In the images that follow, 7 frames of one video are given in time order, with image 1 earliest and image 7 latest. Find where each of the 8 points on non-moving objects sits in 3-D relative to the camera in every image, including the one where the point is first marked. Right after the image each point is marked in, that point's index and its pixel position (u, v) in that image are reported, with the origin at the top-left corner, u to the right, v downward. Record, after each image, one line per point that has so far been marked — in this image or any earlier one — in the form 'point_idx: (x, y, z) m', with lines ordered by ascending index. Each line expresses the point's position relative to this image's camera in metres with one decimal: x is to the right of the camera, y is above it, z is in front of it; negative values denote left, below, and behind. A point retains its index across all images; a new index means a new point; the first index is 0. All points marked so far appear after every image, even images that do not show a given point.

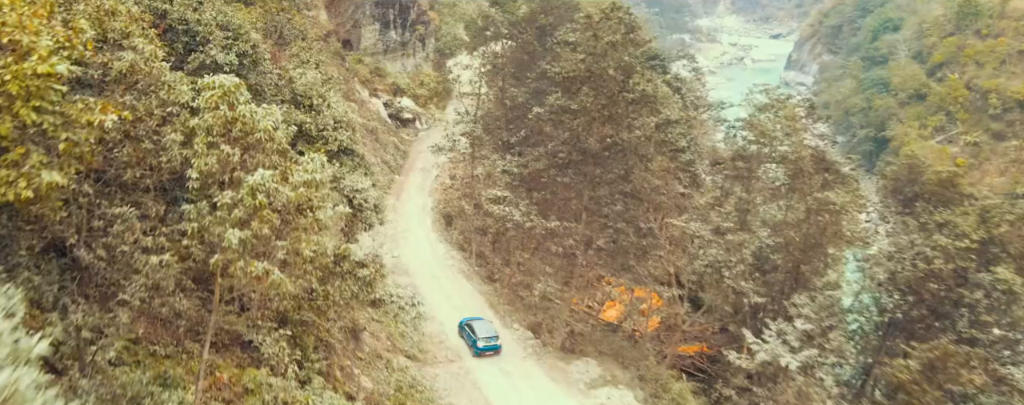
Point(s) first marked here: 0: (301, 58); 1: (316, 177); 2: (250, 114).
0: (-5.9, +4.0, +18.0) m
1: (-2.9, +0.4, +9.5) m
2: (-3.6, +1.2, +8.8) m
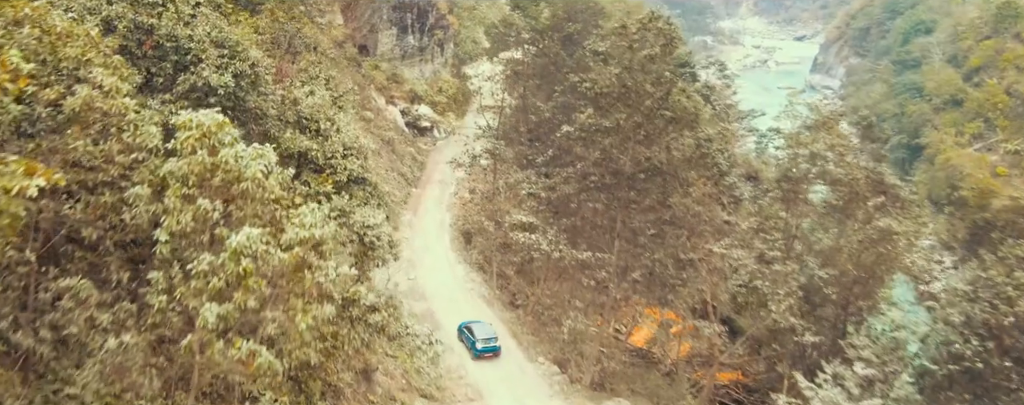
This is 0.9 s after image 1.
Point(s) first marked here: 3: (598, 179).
0: (-5.2, +3.3, +16.4) m
1: (-2.4, -0.4, +7.8) m
2: (-3.1, +0.5, +7.2) m
3: (+2.7, +0.7, +19.3) m
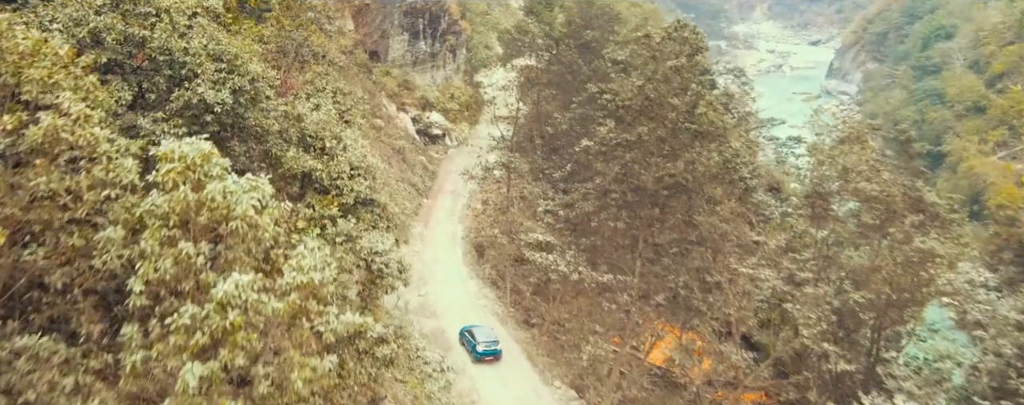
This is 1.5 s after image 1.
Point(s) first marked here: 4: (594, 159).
0: (-4.8, +2.8, +15.5) m
1: (-2.2, -0.8, +6.9) m
2: (-2.9, +0.1, +6.3) m
3: (+3.2, +0.2, +18.3) m
4: (+2.6, +1.3, +19.3) m
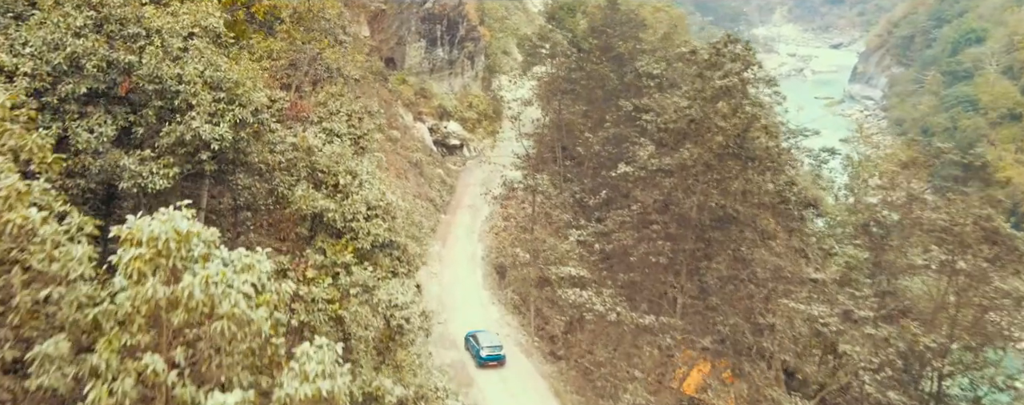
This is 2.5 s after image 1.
0: (-4.0, +2.1, +14.1) m
1: (-1.6, -1.5, +5.4) m
2: (-2.3, -0.7, +4.8) m
3: (+4.0, -0.6, +16.7) m
4: (+3.4, +0.5, +17.7) m
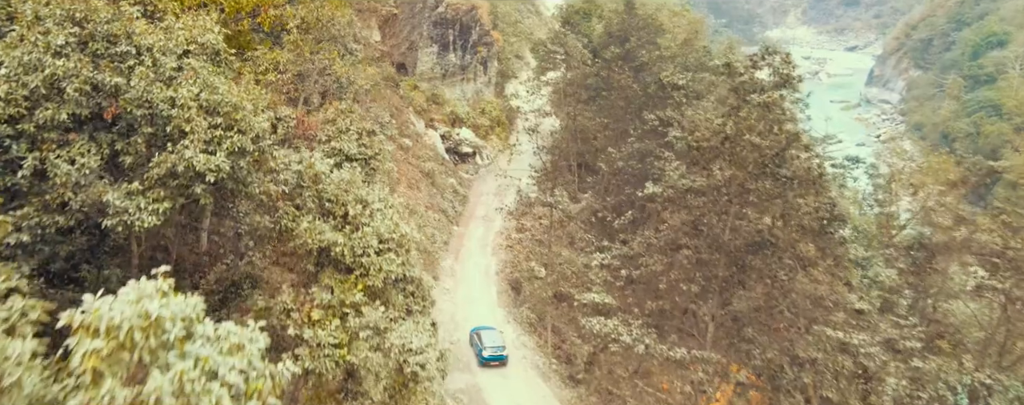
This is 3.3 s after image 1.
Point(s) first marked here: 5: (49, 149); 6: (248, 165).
0: (-3.6, +1.6, +13.2) m
1: (-1.3, -2.0, +4.4) m
2: (-2.0, -1.2, +3.9) m
3: (+4.4, -1.2, +15.7) m
4: (+3.9, -0.1, +16.7) m
5: (-5.6, +0.7, +7.7) m
6: (-3.6, +0.5, +8.7) m
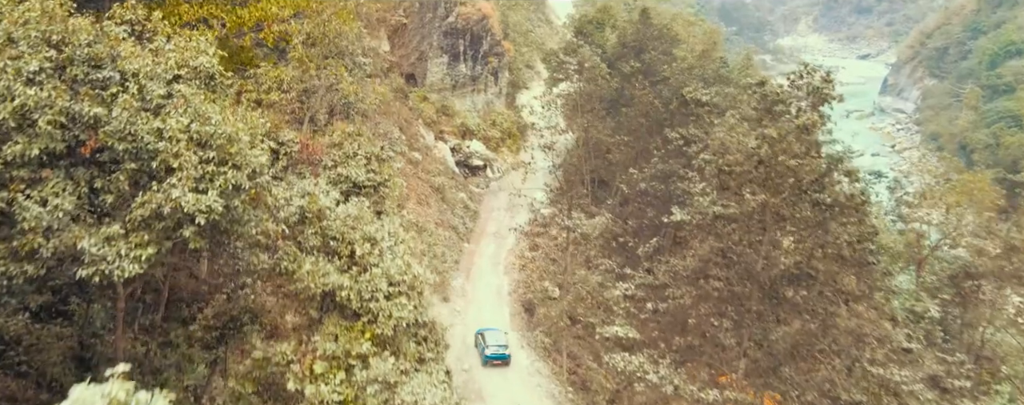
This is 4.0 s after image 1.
0: (-3.2, +1.0, +12.3) m
1: (-1.0, -2.5, +3.5) m
2: (-1.8, -1.6, +2.9) m
3: (+4.9, -1.8, +14.6) m
4: (+4.4, -0.7, +15.7) m
5: (-5.3, +0.1, +6.8) m
6: (-3.3, 0.0, +7.8) m
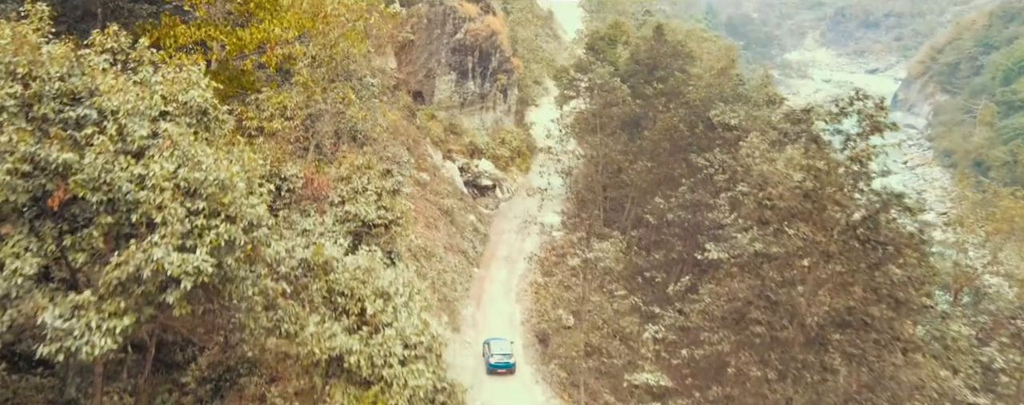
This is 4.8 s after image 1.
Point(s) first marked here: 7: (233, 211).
0: (-2.8, +0.3, +11.2) m
1: (-0.7, -3.0, +2.3) m
2: (-1.4, -2.1, +1.8) m
3: (+5.3, -2.6, +13.5) m
4: (+4.8, -1.5, +14.5) m
5: (-4.9, -0.4, +5.8) m
6: (-2.9, -0.6, +6.8) m
7: (-2.9, -0.1, +6.7) m
